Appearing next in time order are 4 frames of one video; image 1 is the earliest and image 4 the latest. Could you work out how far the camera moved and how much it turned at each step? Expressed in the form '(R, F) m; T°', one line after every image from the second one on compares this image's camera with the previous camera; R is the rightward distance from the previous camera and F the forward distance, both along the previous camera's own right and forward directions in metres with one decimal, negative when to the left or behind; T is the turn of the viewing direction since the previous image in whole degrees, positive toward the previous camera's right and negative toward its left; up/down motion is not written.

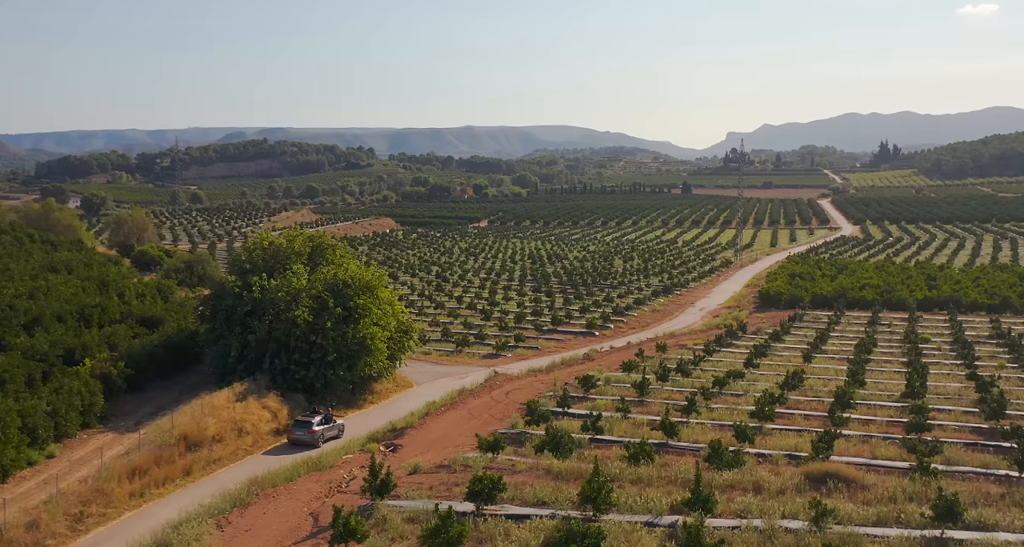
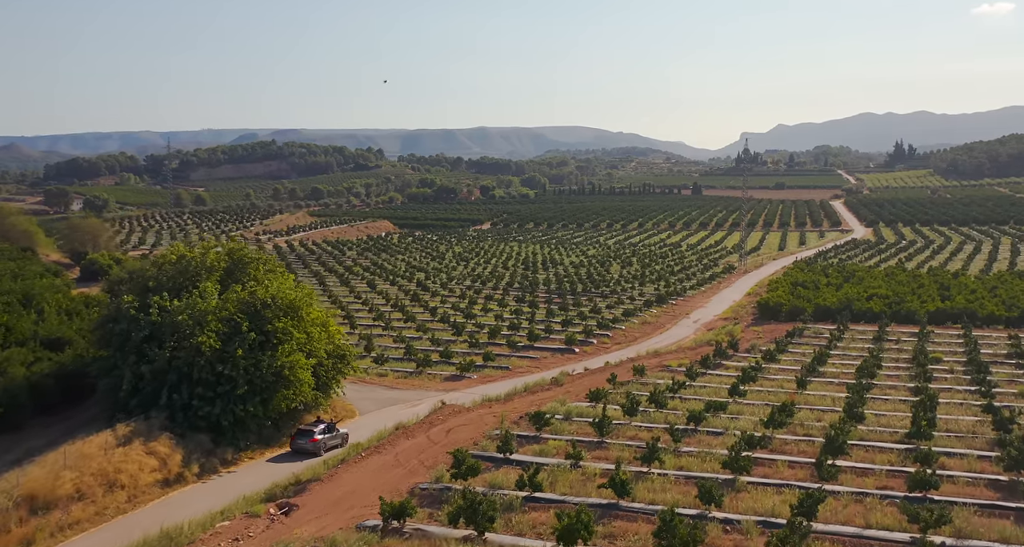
(+2.0, +3.8) m; -1°
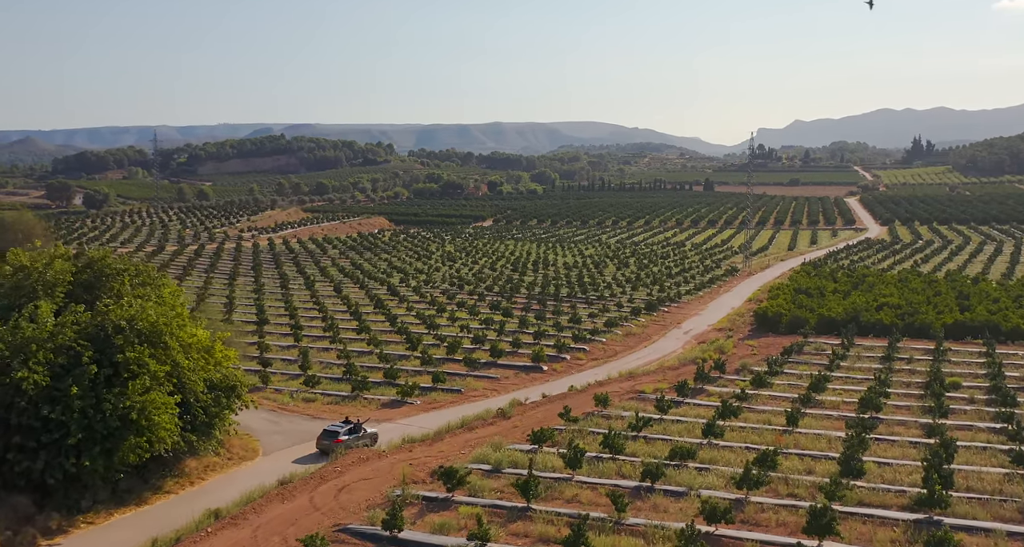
(+2.4, +5.0) m; -1°
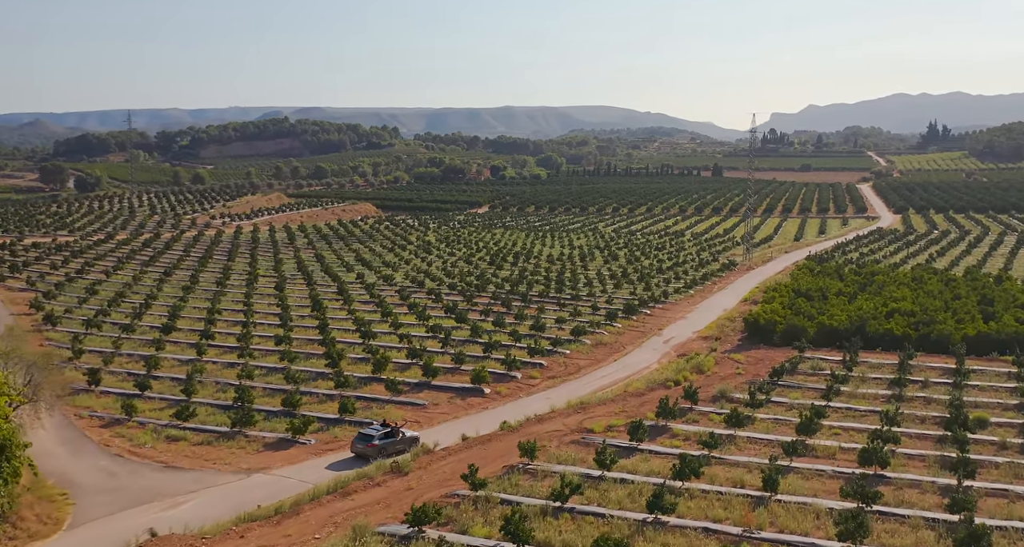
(+2.8, +6.3) m; -1°
